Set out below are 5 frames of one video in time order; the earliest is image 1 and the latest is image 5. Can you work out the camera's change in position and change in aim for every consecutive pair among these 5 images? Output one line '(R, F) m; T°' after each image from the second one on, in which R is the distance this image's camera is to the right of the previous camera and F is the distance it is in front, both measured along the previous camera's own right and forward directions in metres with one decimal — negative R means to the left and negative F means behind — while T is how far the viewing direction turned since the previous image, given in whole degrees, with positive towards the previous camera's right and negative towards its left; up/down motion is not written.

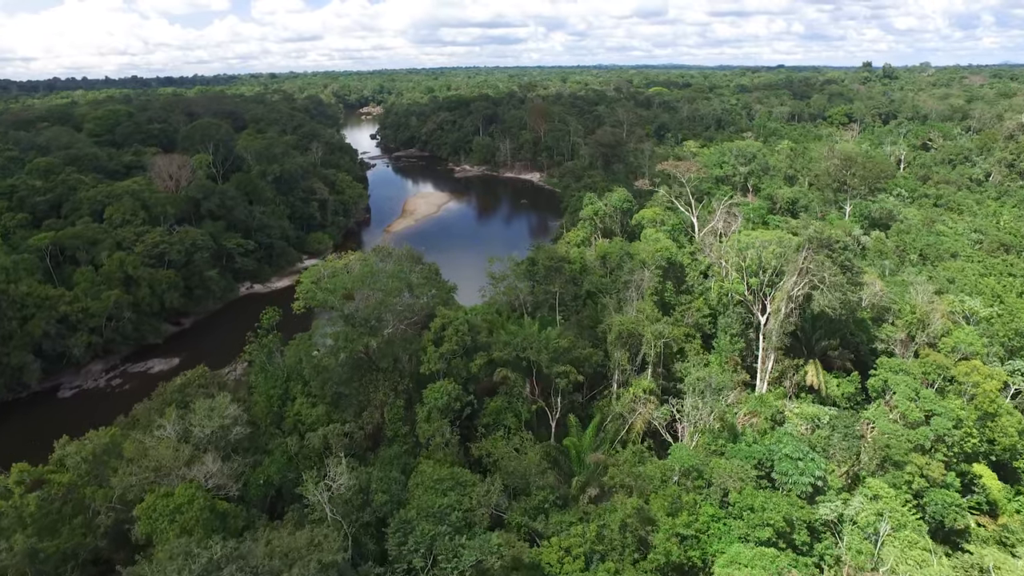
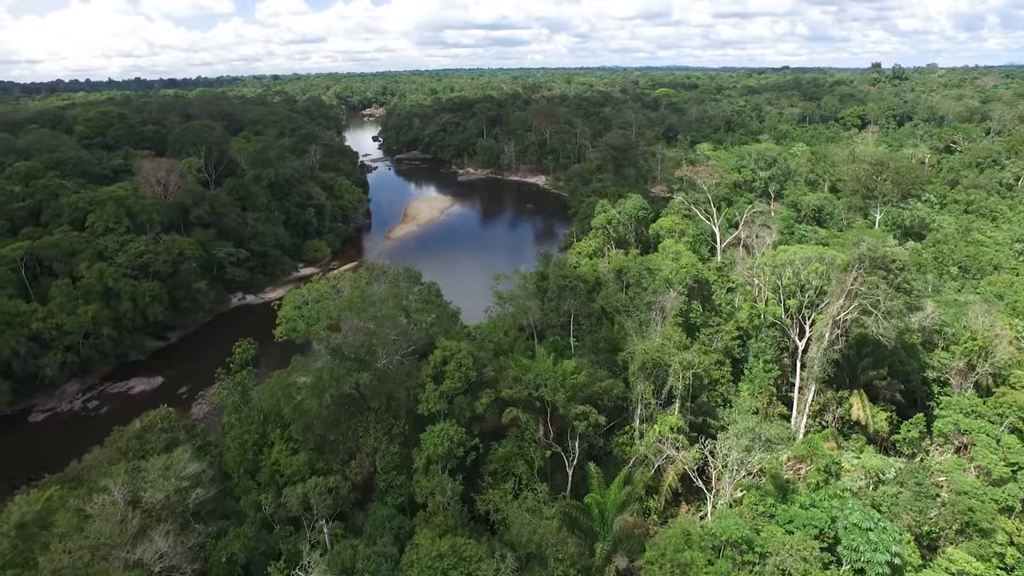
(-0.2, +3.0) m; 0°
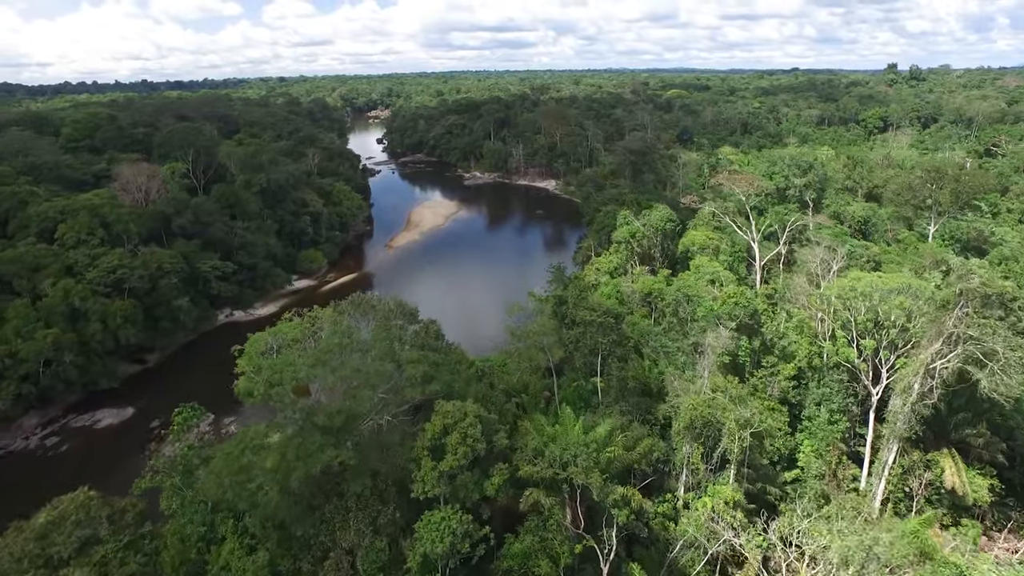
(-0.3, +4.4) m; -1°
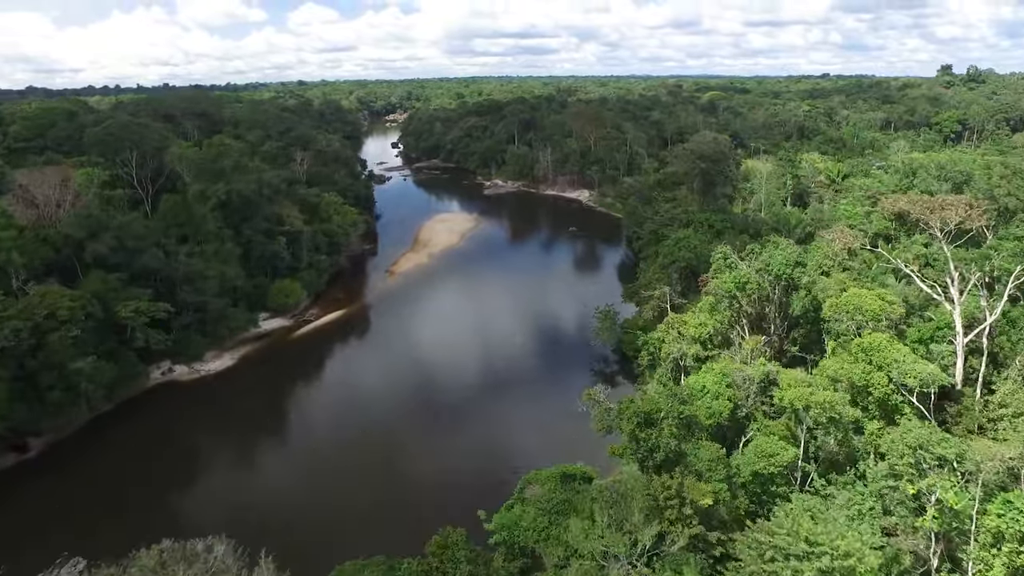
(-0.8, +13.2) m; -2°
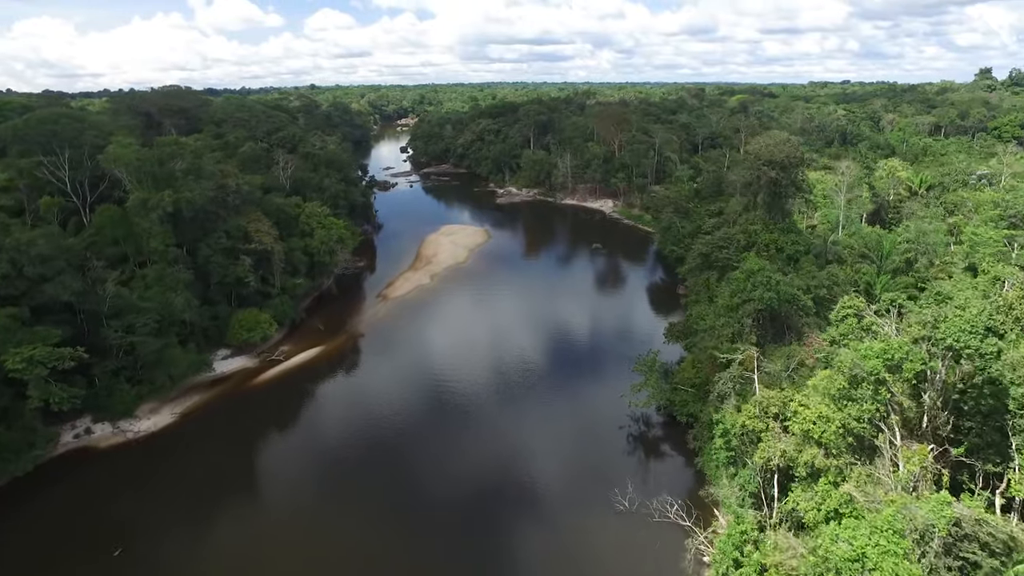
(-0.2, +8.8) m; -1°
